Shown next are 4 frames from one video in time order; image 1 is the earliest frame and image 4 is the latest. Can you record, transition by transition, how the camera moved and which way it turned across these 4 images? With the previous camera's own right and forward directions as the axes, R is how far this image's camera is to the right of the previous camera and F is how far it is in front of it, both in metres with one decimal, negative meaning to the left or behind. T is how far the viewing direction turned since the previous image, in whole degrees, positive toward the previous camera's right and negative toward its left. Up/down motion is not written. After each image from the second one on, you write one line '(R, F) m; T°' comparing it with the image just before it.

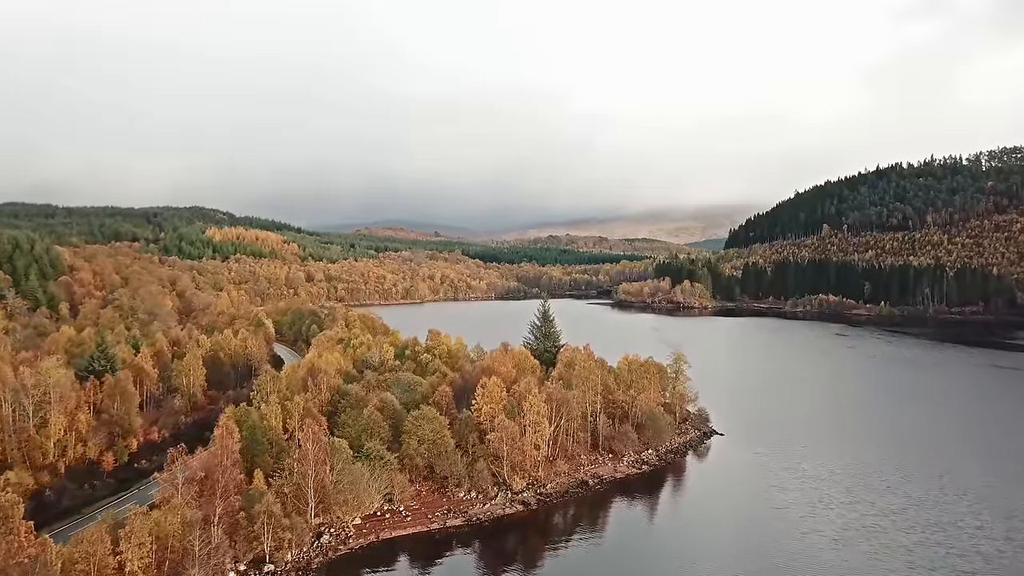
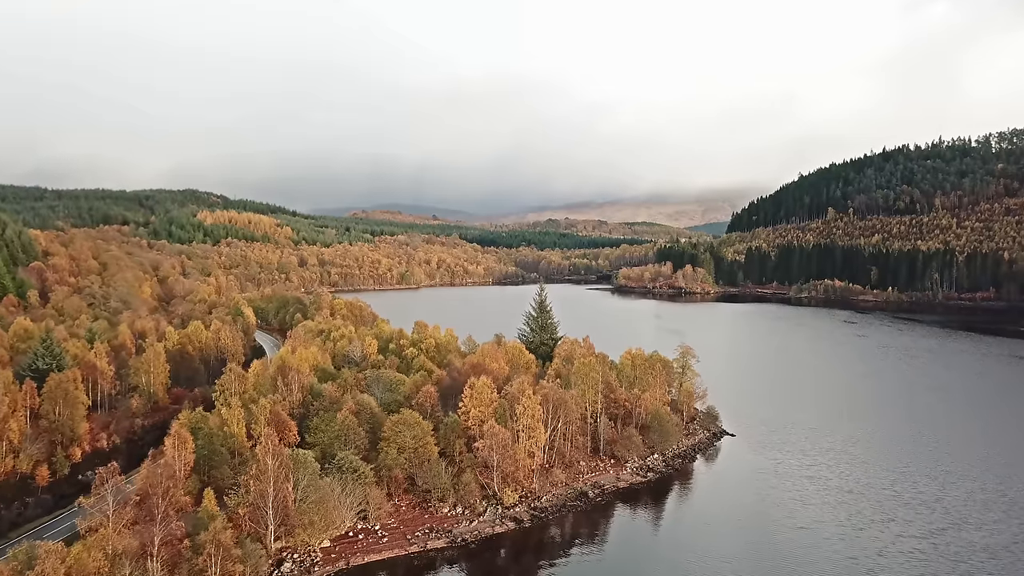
(+0.5, +4.8) m; 0°
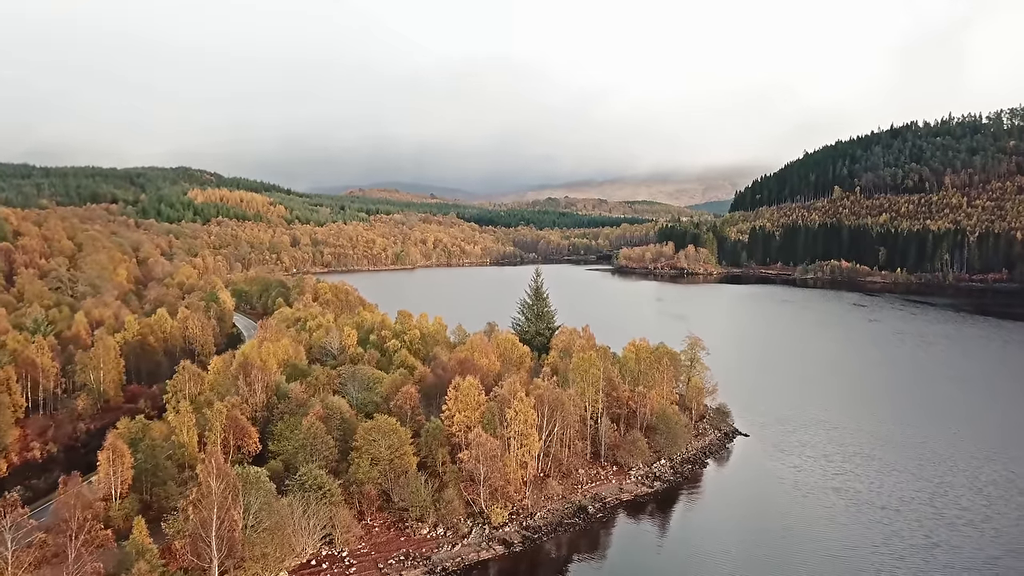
(+0.6, +4.9) m; 0°
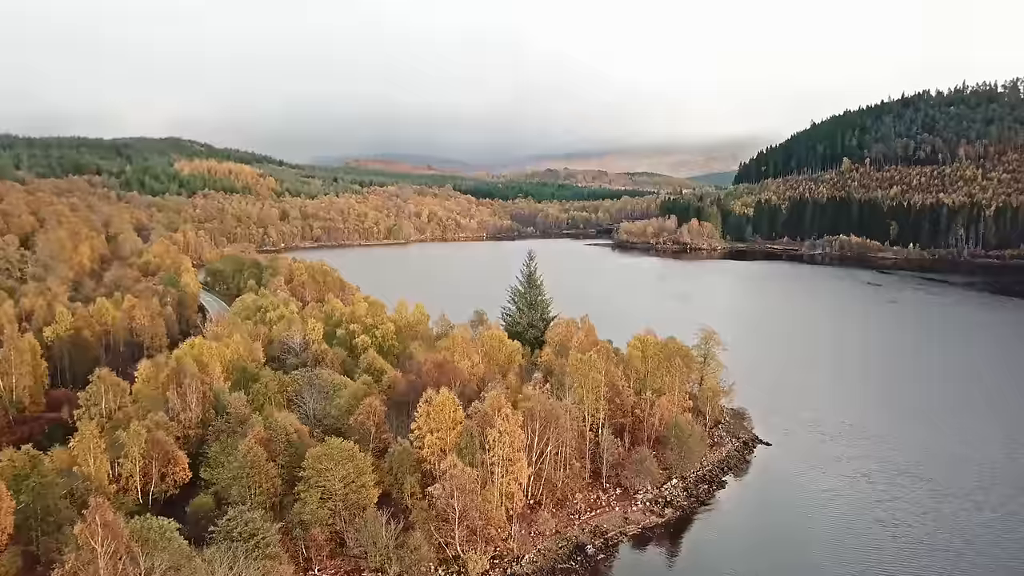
(+0.8, +6.5) m; 0°
